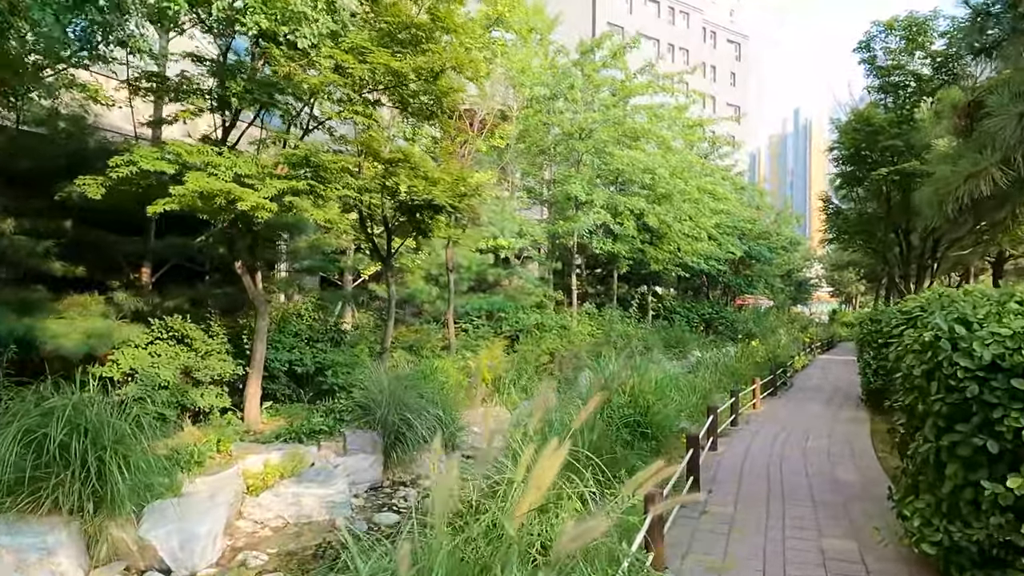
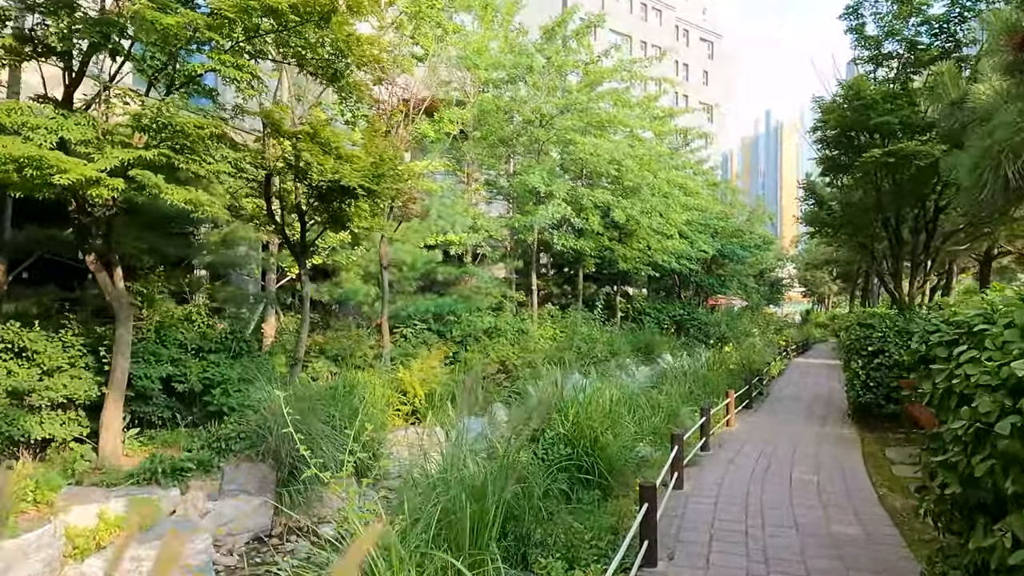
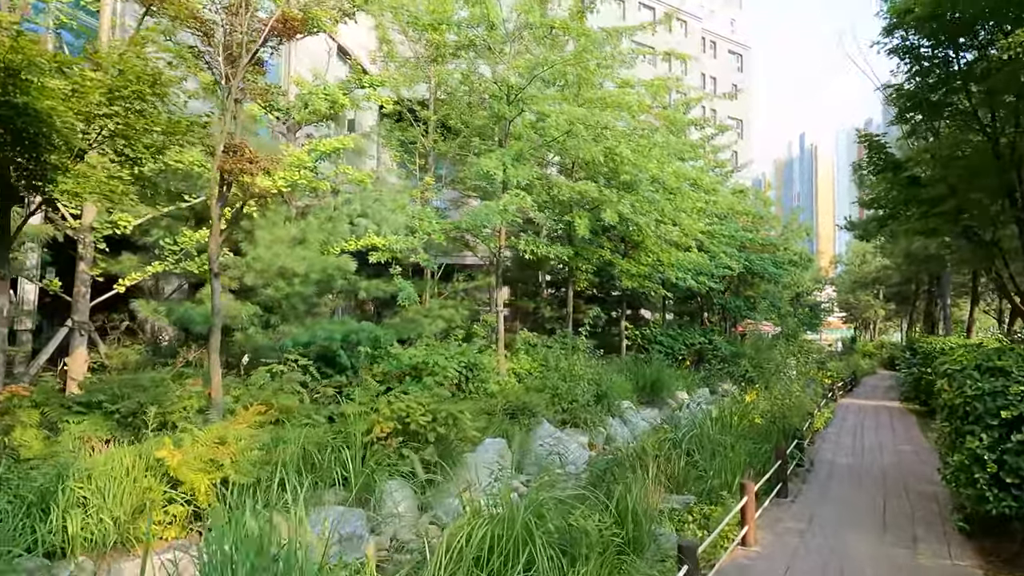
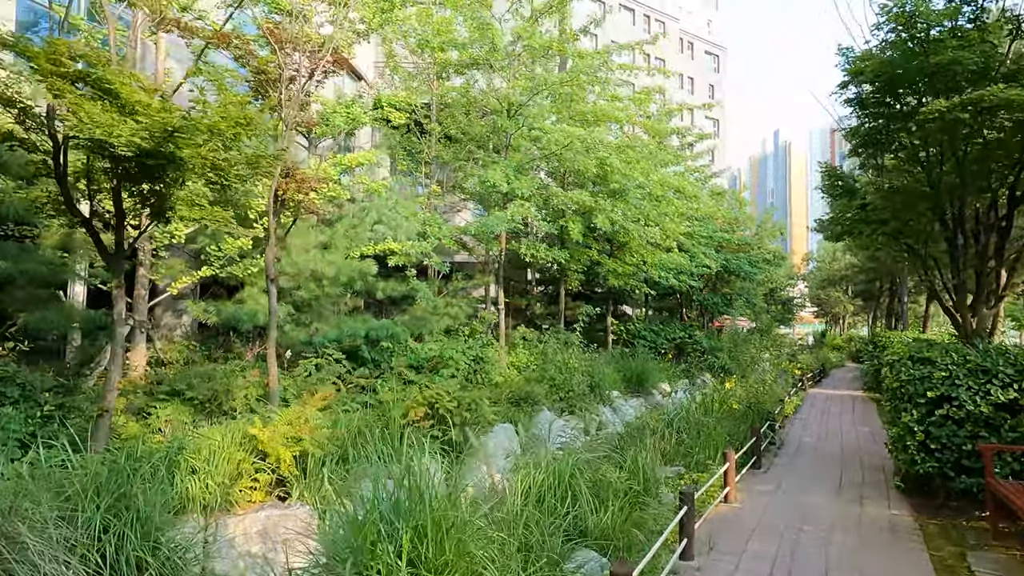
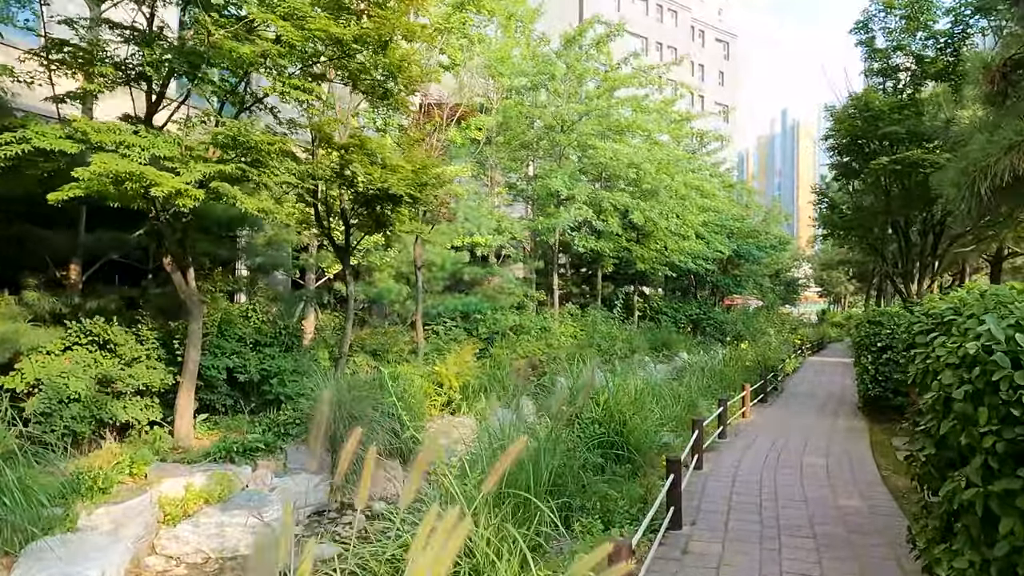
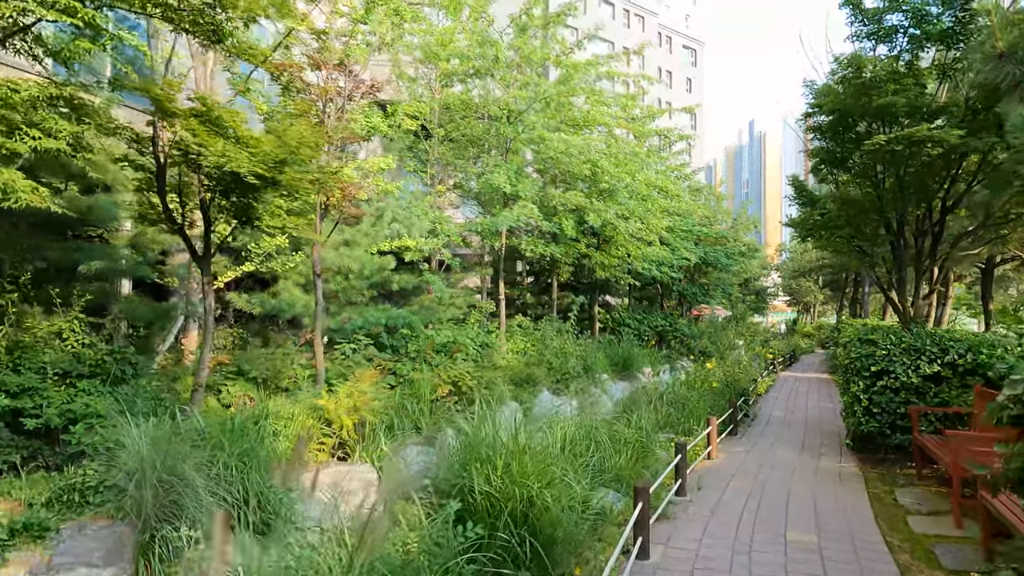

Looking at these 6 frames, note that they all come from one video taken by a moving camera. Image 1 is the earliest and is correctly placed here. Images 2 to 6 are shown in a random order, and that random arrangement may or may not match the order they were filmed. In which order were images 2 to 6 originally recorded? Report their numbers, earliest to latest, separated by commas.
5, 2, 6, 4, 3
